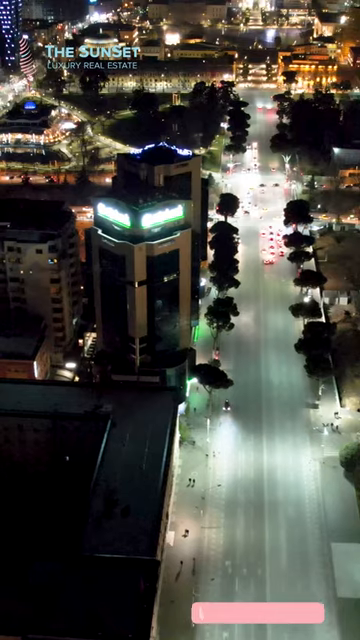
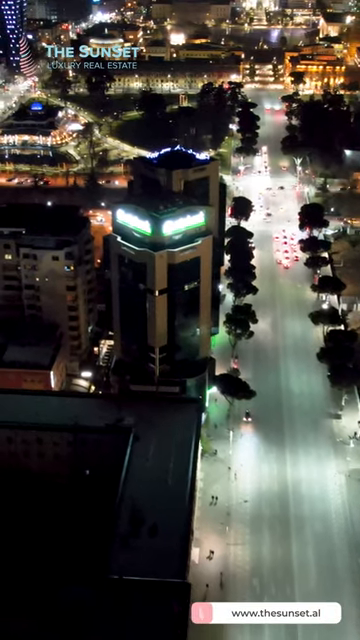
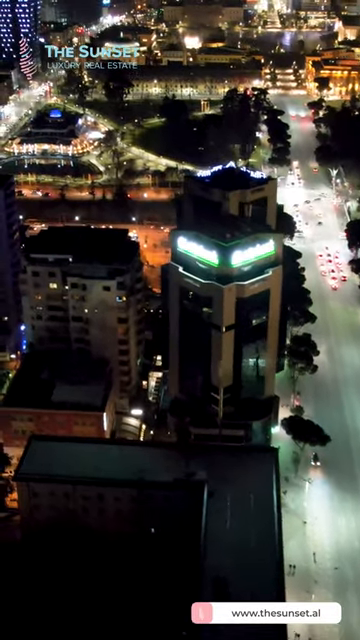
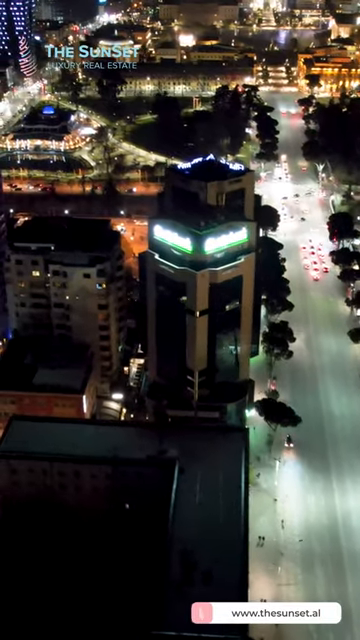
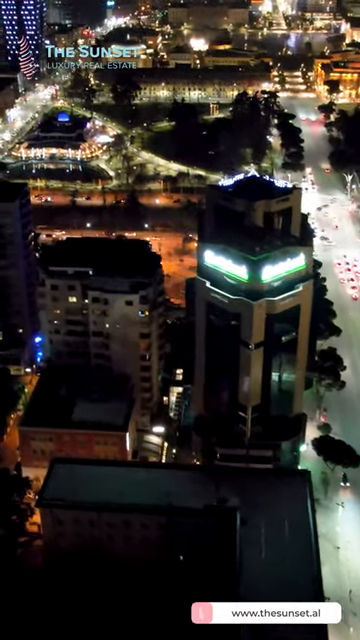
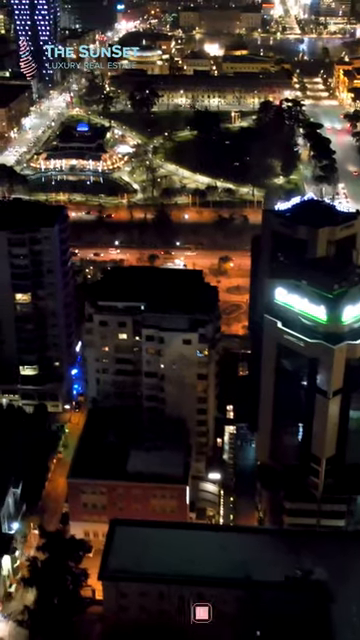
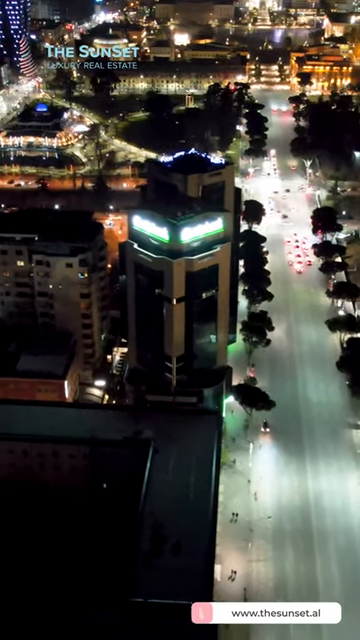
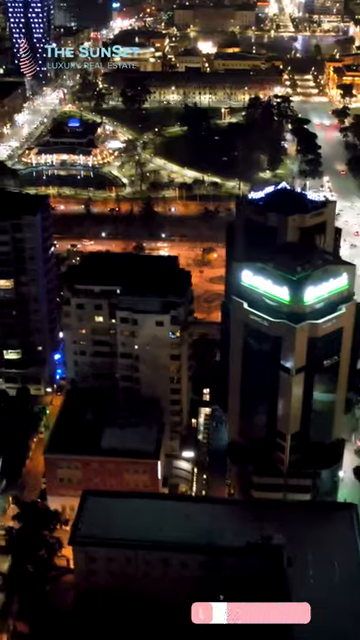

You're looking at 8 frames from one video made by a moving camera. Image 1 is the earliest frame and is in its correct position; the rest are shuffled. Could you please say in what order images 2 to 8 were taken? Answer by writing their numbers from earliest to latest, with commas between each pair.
2, 7, 4, 3, 5, 8, 6
